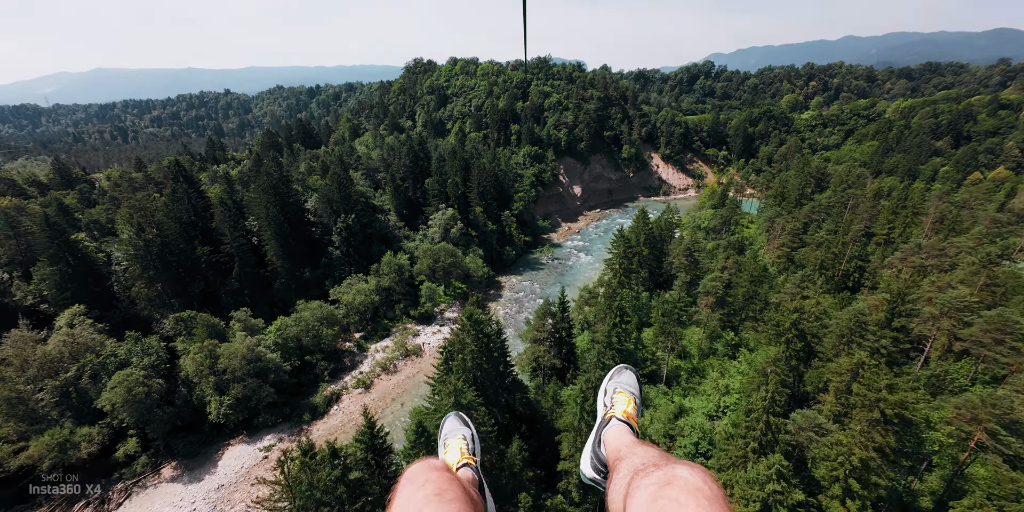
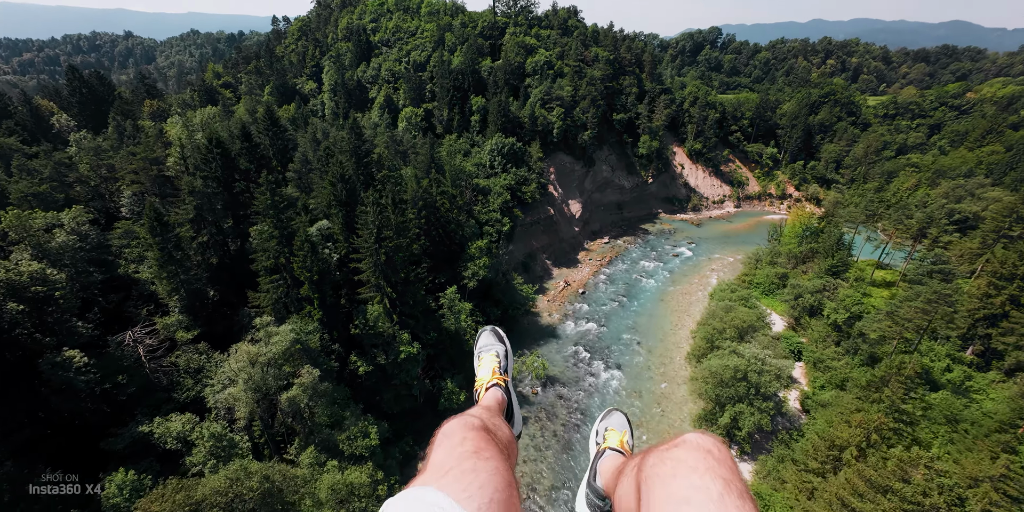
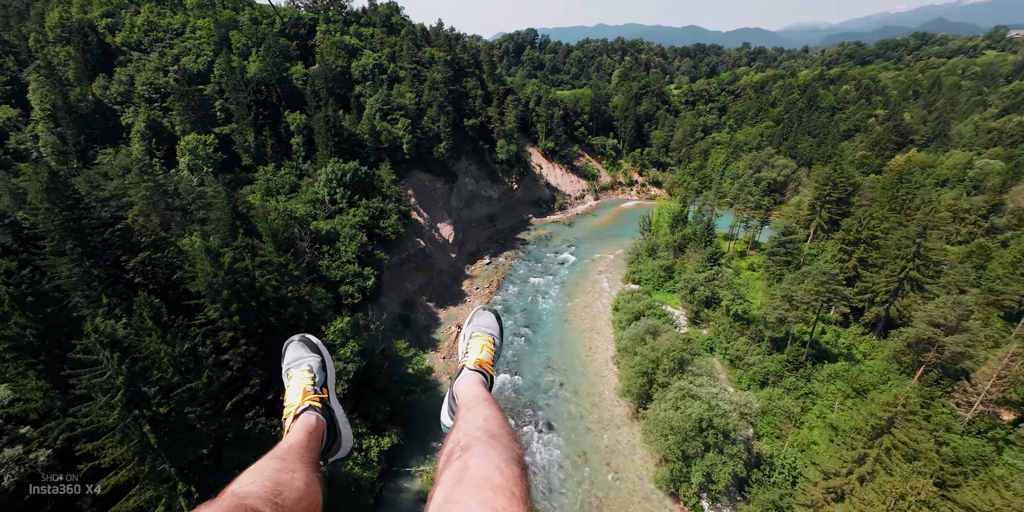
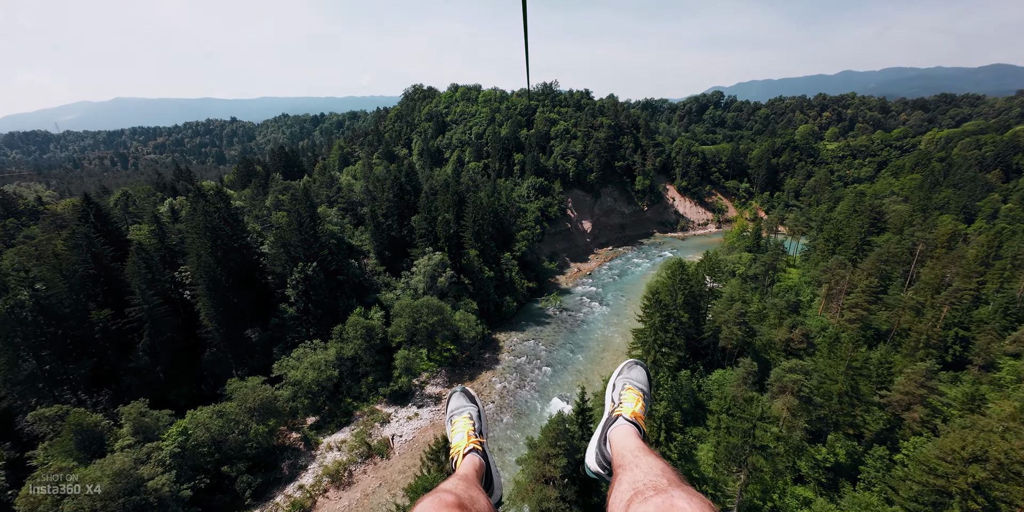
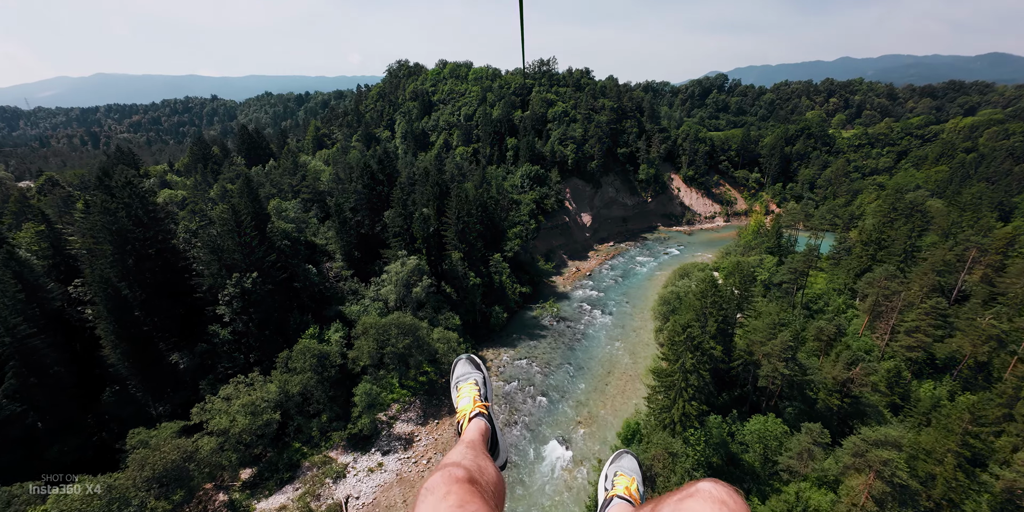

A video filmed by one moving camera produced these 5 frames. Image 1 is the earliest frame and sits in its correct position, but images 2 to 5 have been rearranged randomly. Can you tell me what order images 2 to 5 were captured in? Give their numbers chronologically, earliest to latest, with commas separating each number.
4, 5, 2, 3
